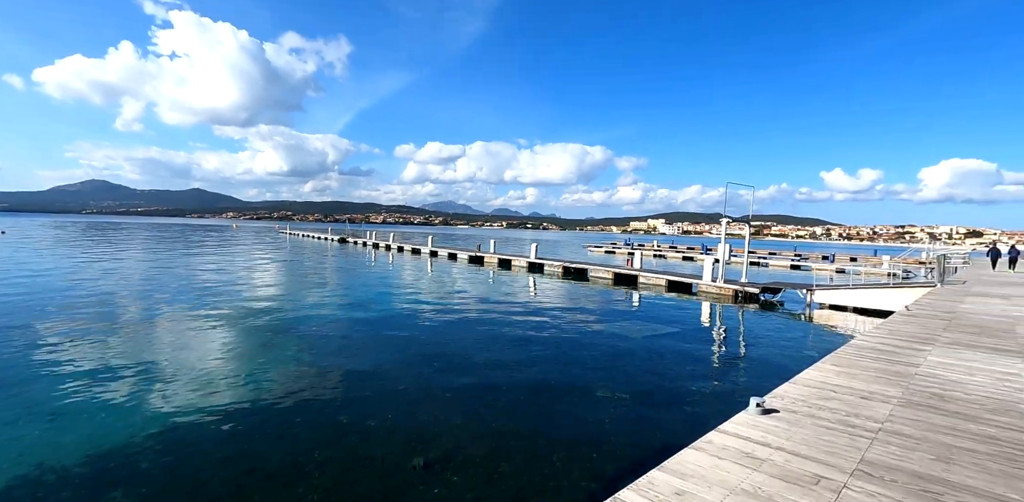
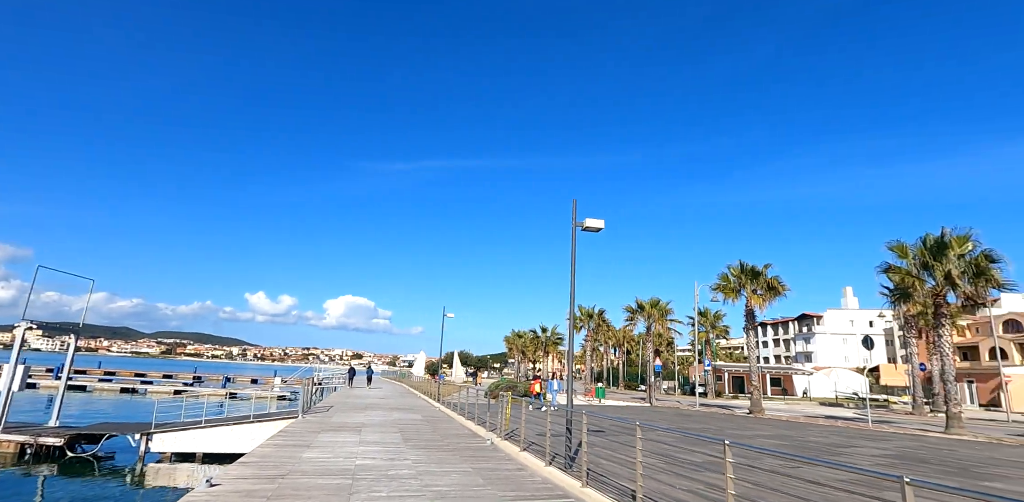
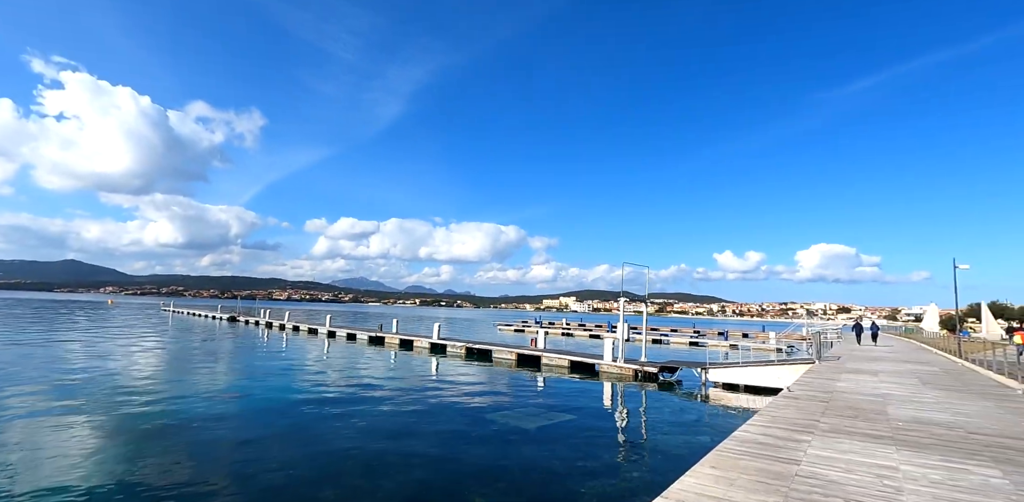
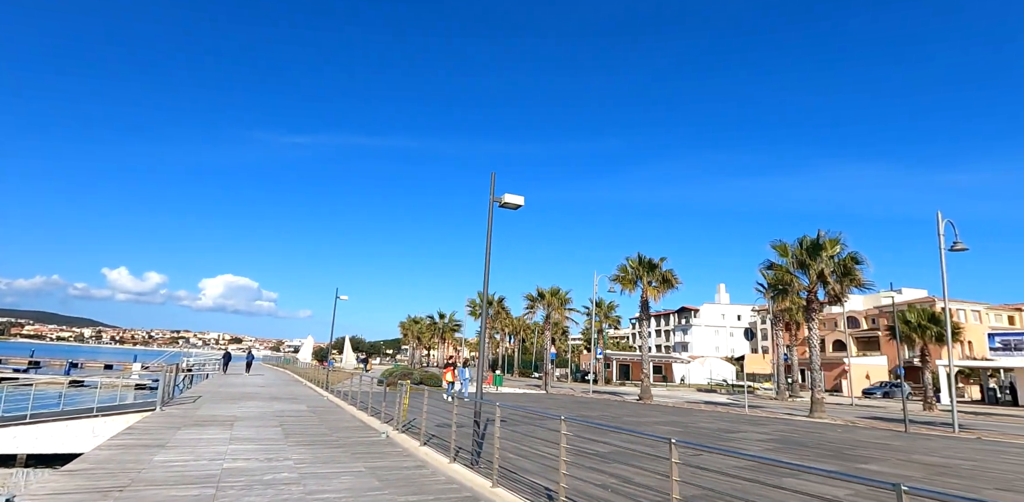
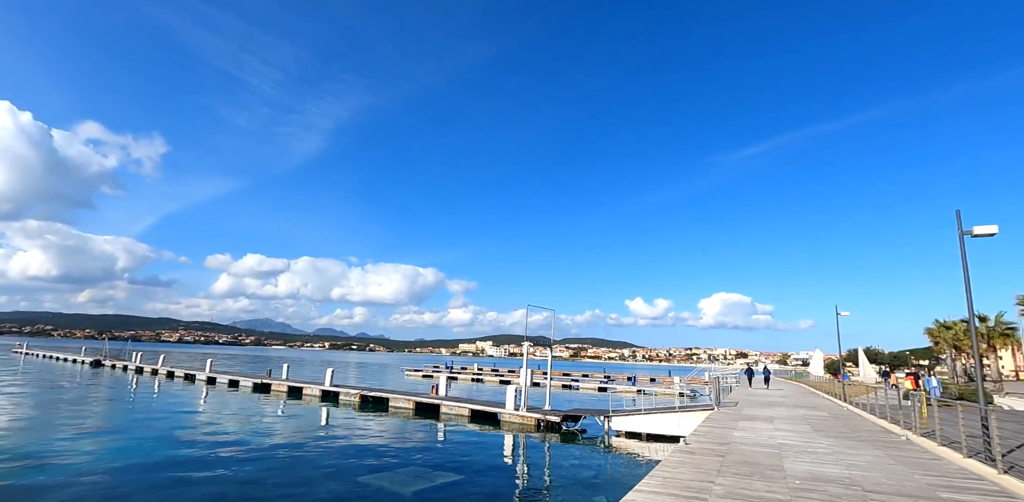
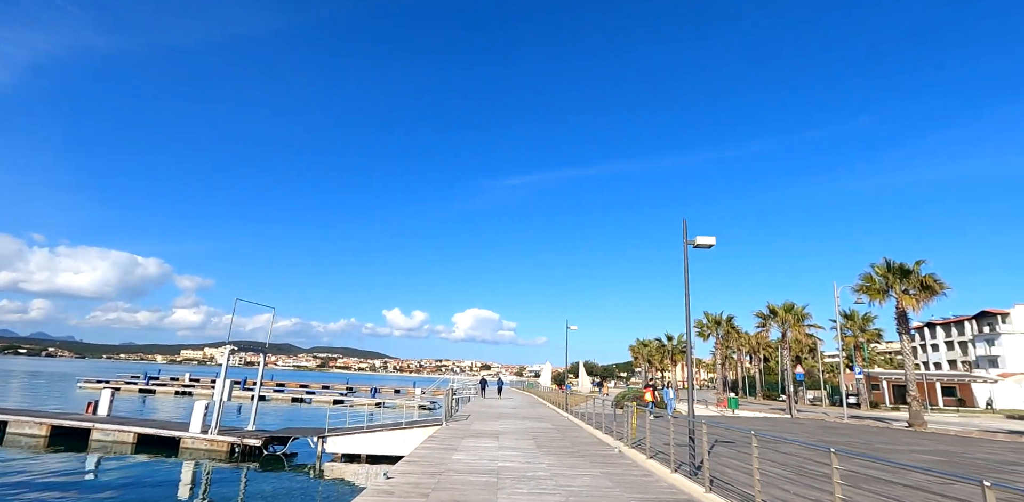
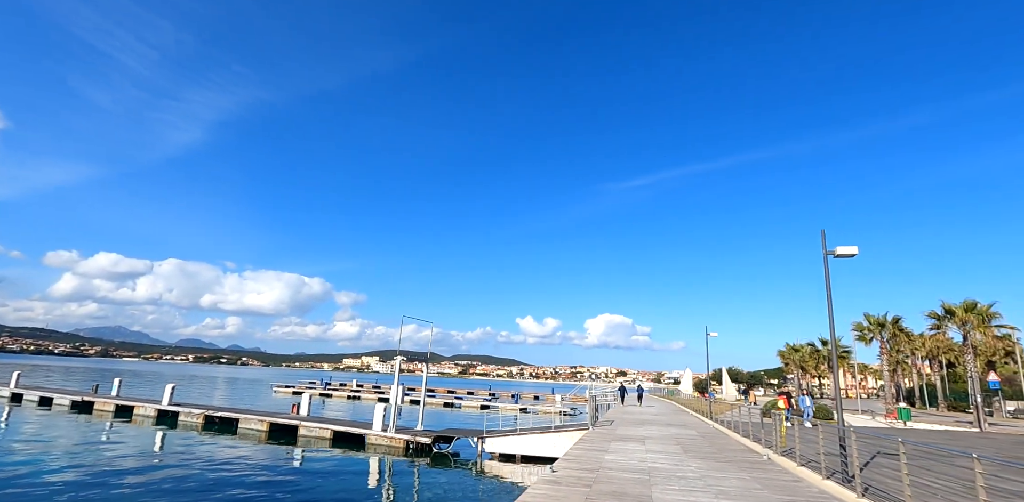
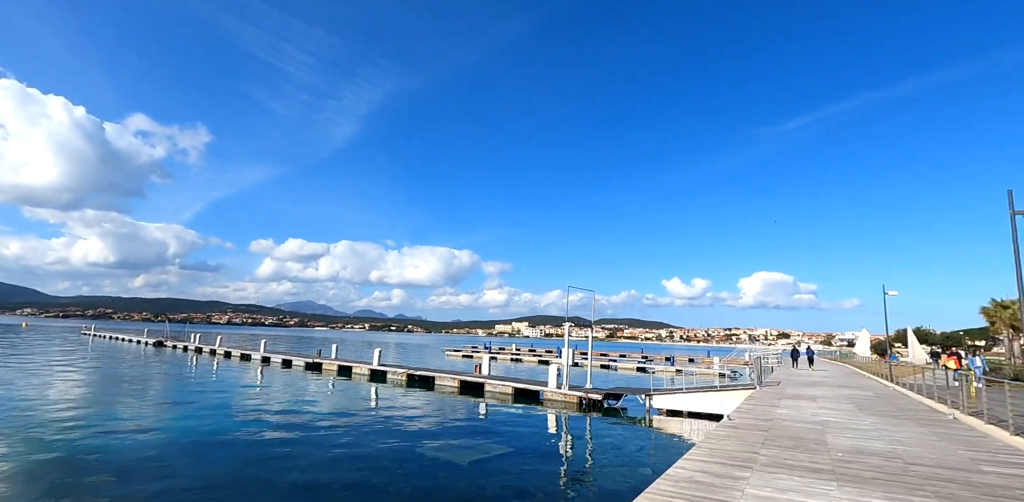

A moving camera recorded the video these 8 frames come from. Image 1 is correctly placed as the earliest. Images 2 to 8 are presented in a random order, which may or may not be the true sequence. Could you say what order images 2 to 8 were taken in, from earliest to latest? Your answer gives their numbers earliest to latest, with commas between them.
3, 8, 5, 7, 6, 2, 4
